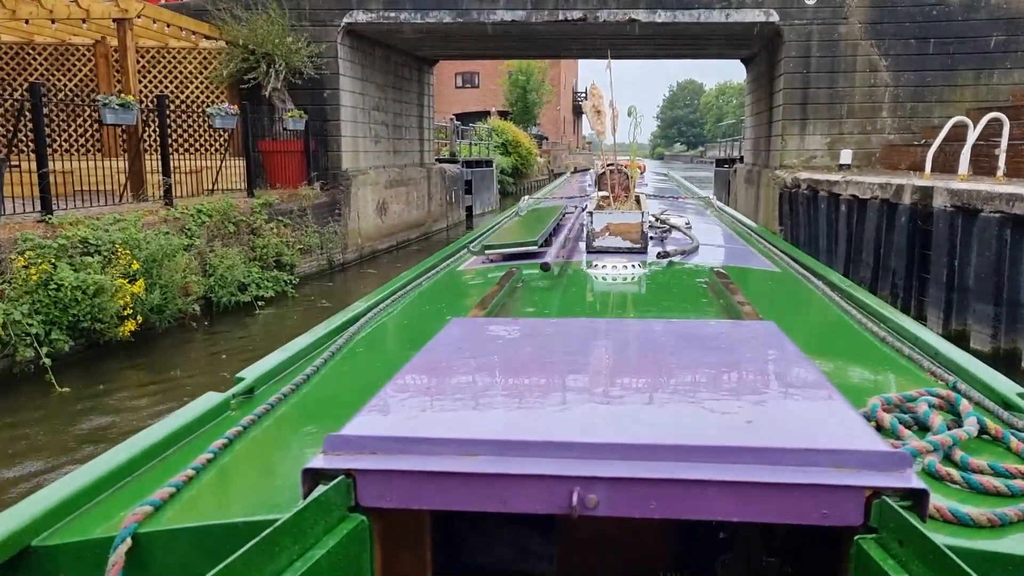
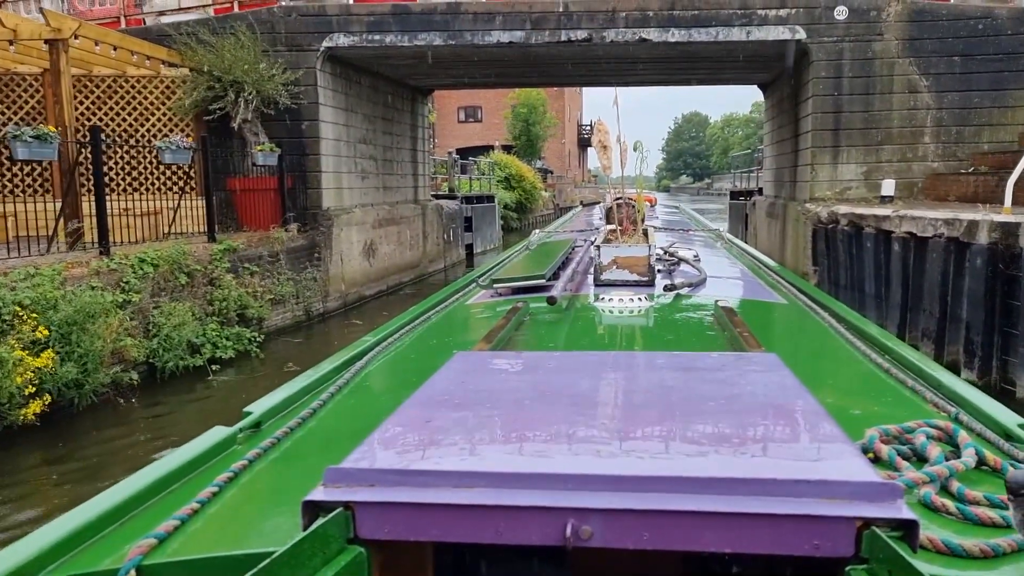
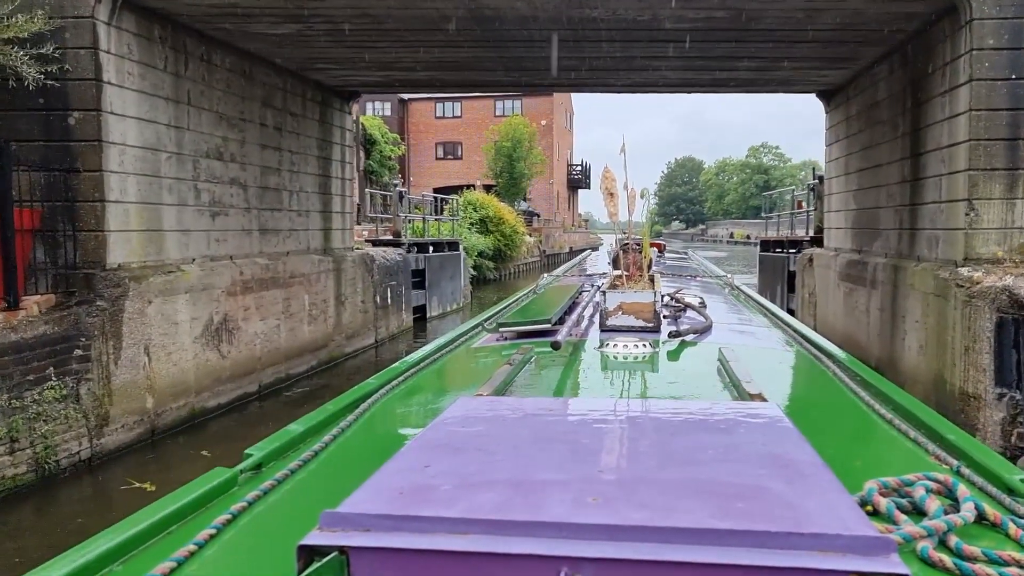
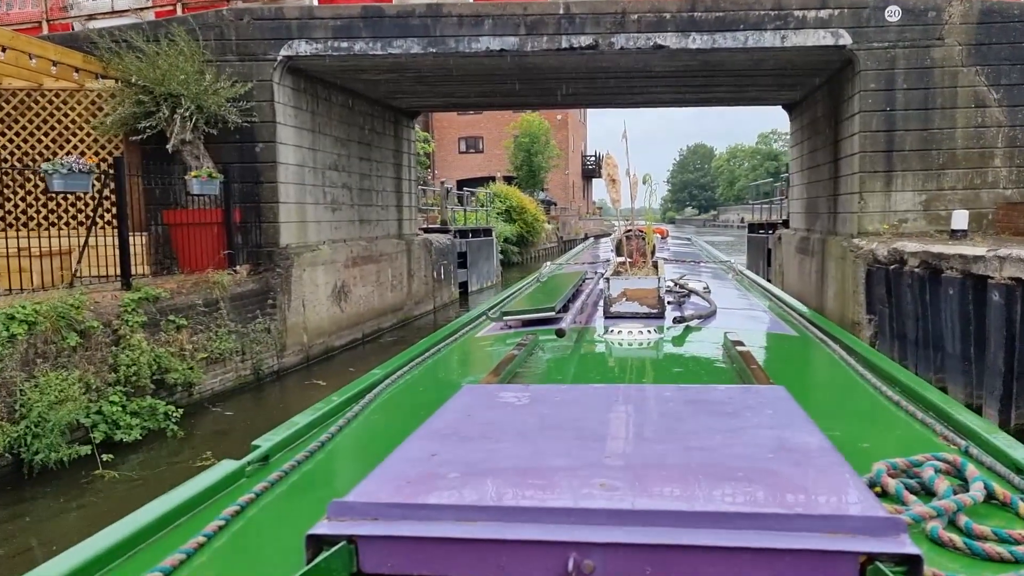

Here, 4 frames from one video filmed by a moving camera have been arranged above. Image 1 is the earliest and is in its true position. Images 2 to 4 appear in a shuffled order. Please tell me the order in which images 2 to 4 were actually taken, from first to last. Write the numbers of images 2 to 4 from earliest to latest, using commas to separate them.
2, 4, 3
